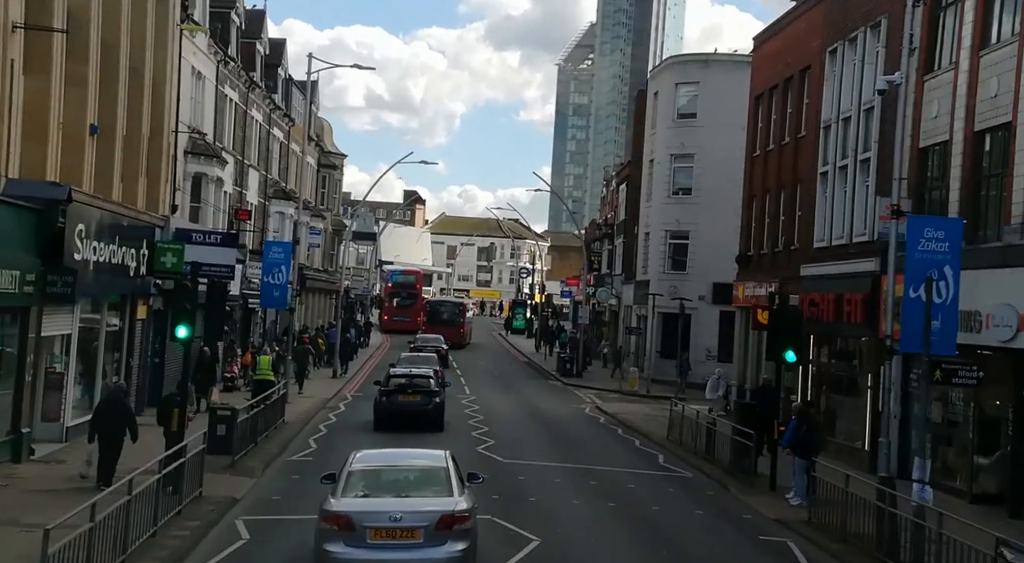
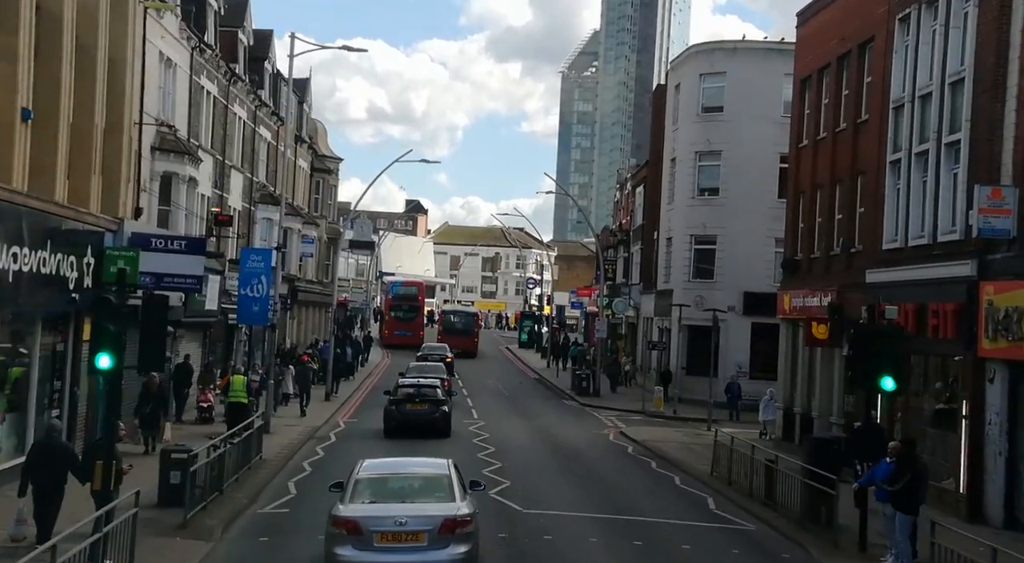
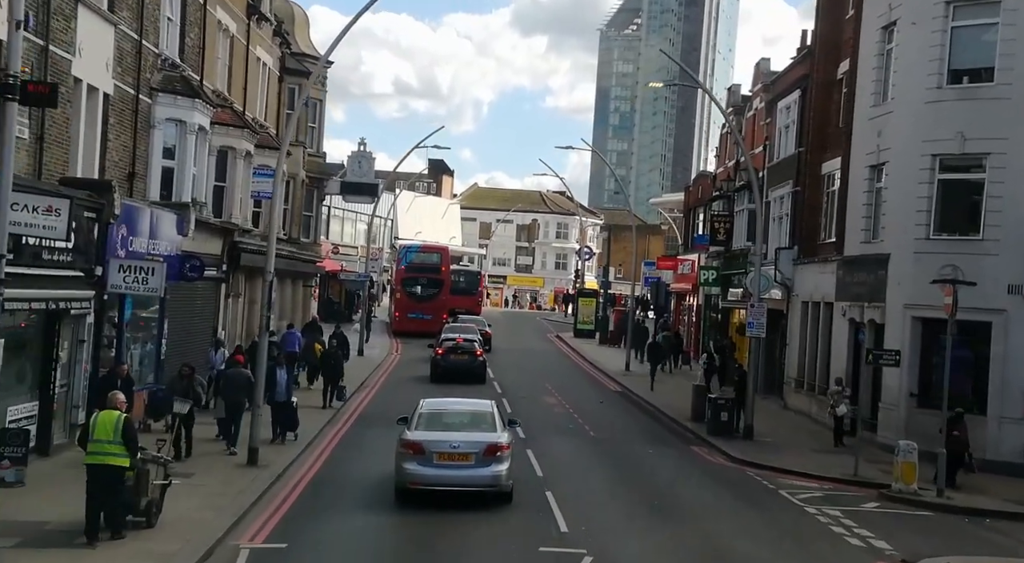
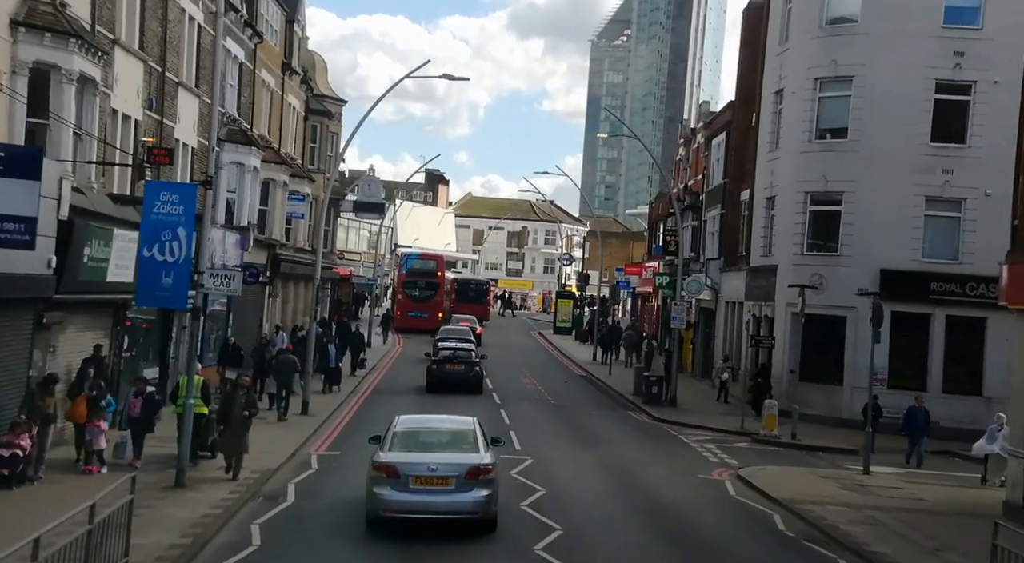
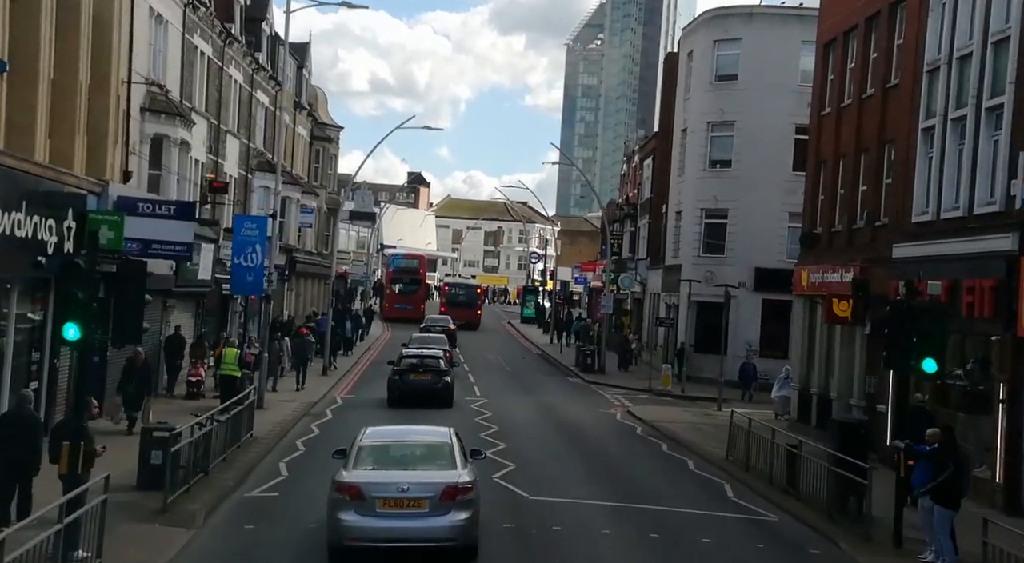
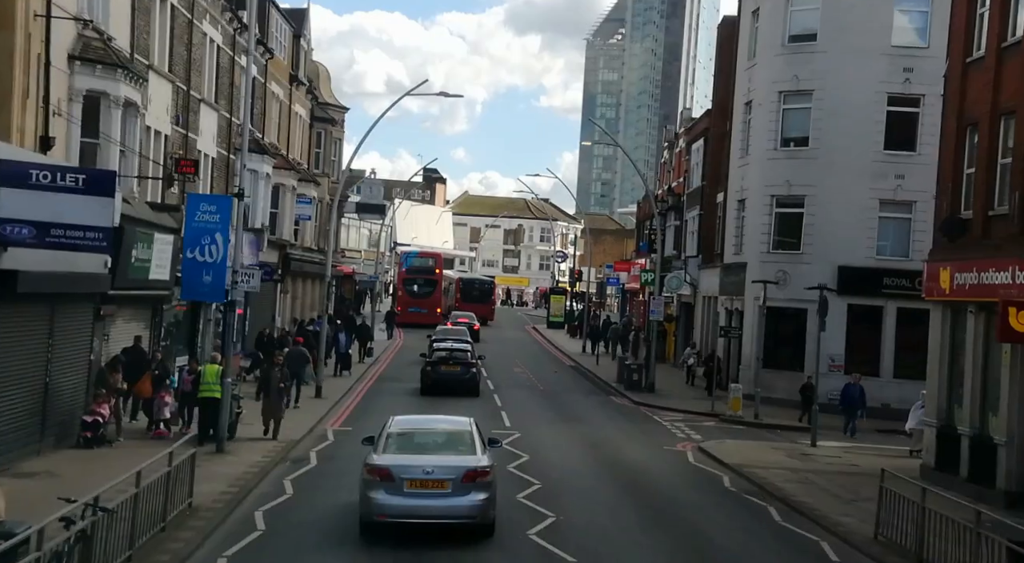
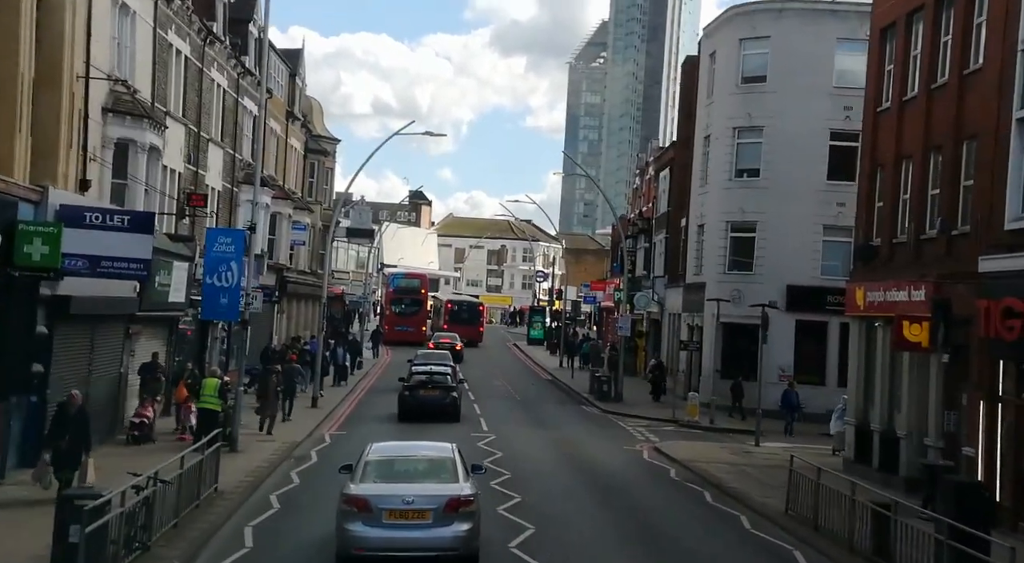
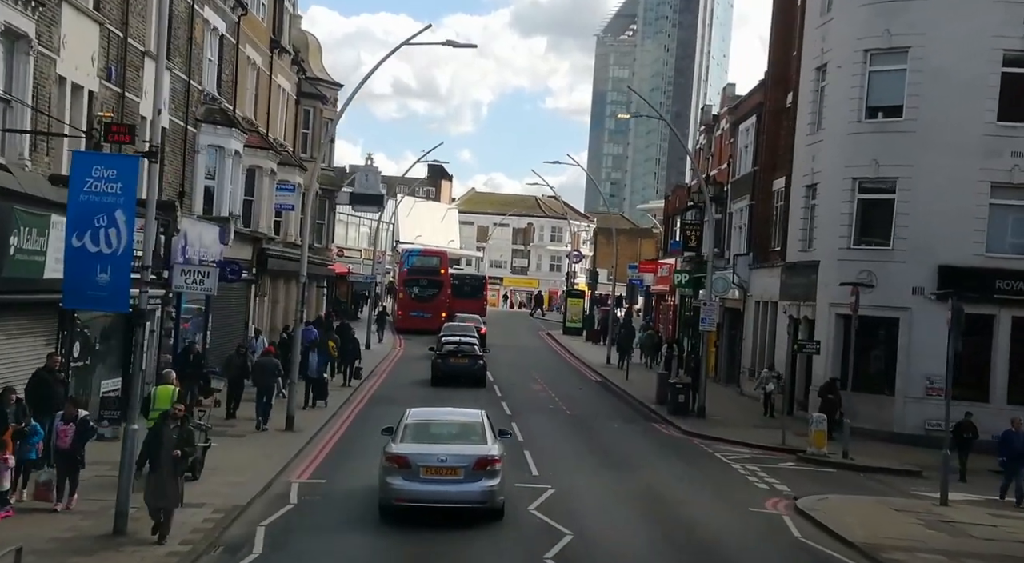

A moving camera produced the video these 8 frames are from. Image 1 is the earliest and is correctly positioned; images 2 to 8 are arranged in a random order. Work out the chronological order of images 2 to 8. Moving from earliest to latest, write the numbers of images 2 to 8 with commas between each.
2, 5, 7, 6, 4, 8, 3
